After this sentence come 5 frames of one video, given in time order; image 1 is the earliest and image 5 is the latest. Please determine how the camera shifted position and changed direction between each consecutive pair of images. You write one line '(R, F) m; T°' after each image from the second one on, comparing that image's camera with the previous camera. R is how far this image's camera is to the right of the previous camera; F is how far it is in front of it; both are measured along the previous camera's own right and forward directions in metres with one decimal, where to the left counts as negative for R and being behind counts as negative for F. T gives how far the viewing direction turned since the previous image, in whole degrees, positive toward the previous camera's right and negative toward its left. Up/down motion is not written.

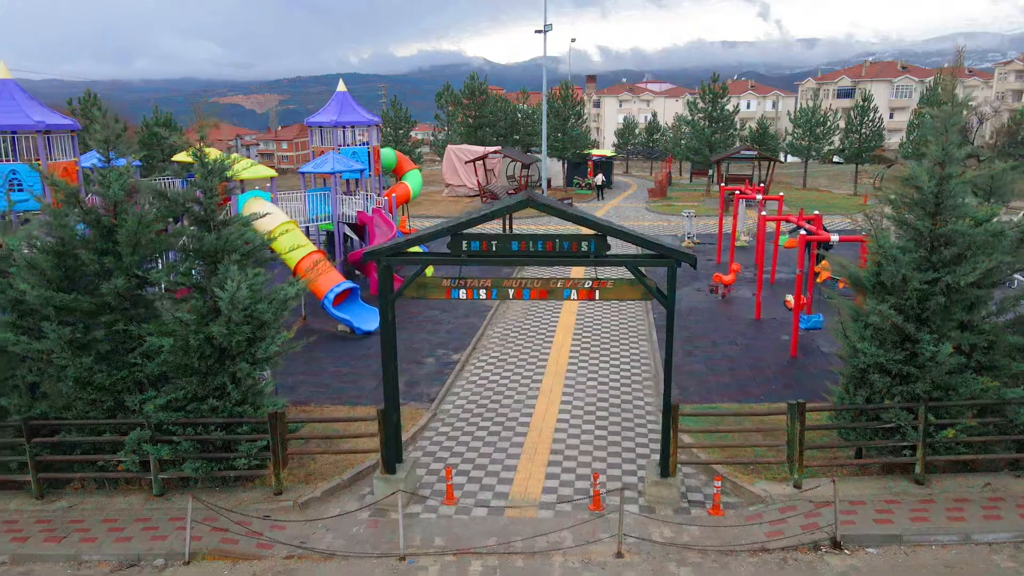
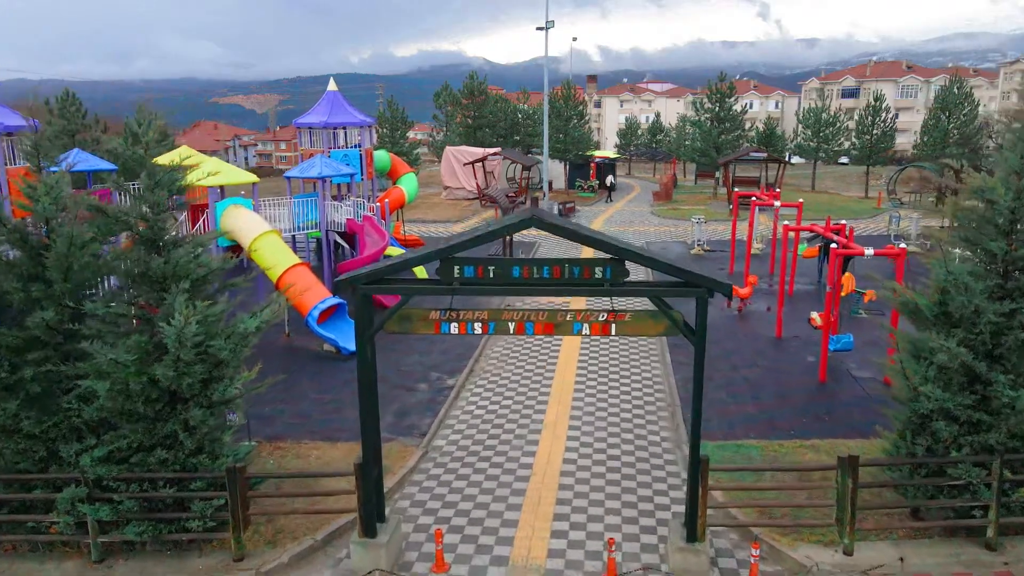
(0.0, +1.2) m; 0°
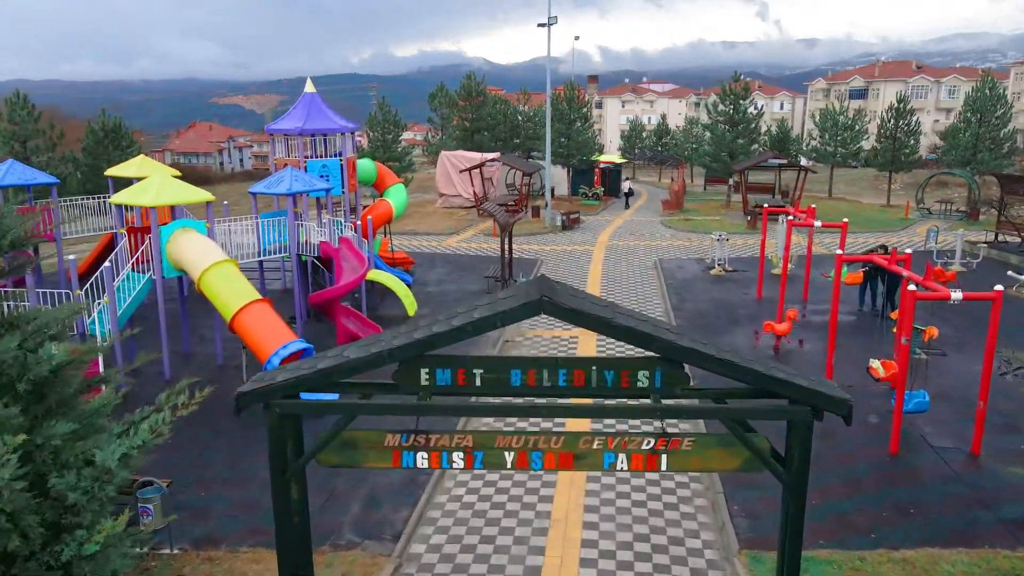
(0.0, +2.2) m; 0°
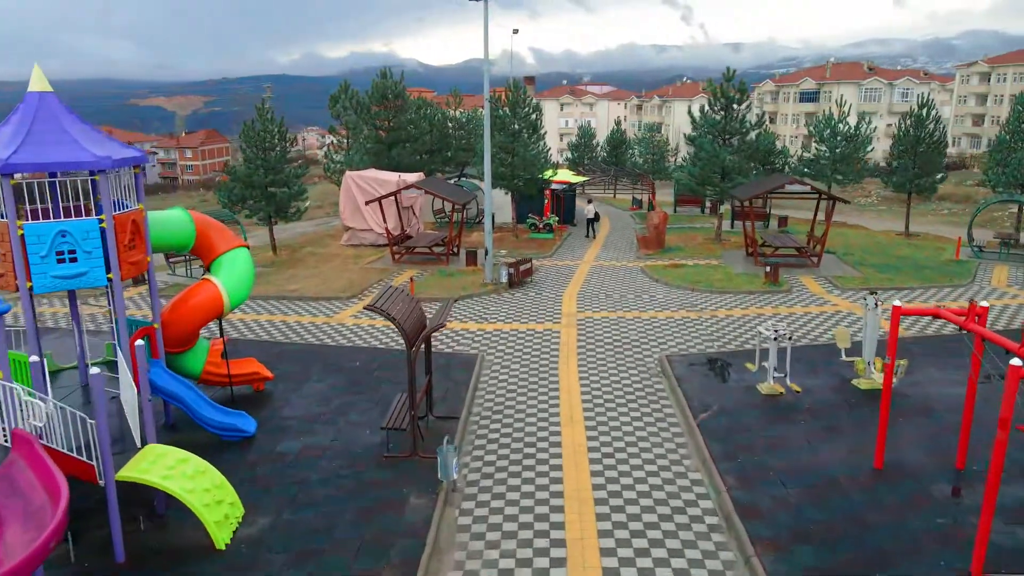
(+0.3, +8.0) m; +5°
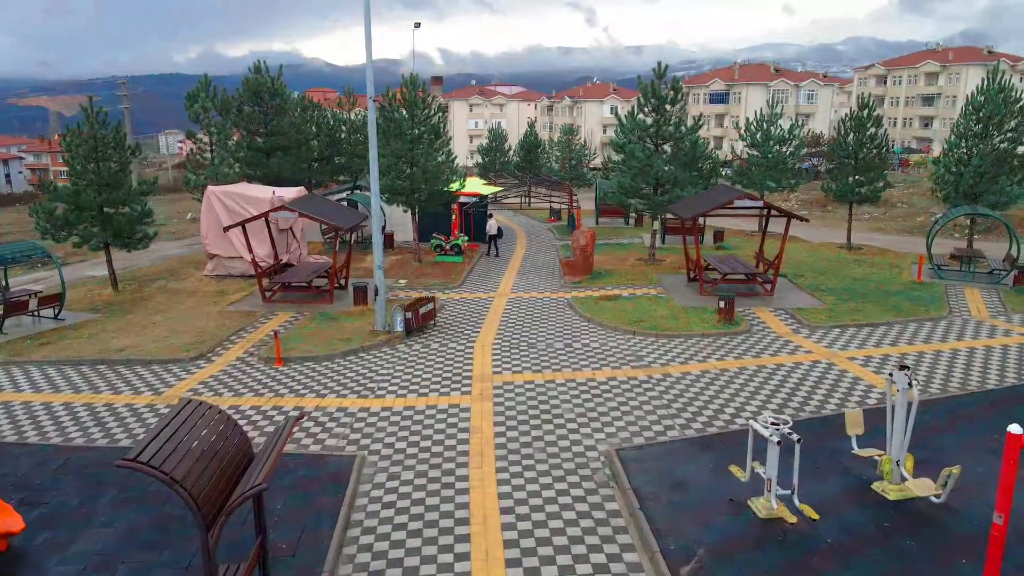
(+0.4, +3.9) m; +7°
